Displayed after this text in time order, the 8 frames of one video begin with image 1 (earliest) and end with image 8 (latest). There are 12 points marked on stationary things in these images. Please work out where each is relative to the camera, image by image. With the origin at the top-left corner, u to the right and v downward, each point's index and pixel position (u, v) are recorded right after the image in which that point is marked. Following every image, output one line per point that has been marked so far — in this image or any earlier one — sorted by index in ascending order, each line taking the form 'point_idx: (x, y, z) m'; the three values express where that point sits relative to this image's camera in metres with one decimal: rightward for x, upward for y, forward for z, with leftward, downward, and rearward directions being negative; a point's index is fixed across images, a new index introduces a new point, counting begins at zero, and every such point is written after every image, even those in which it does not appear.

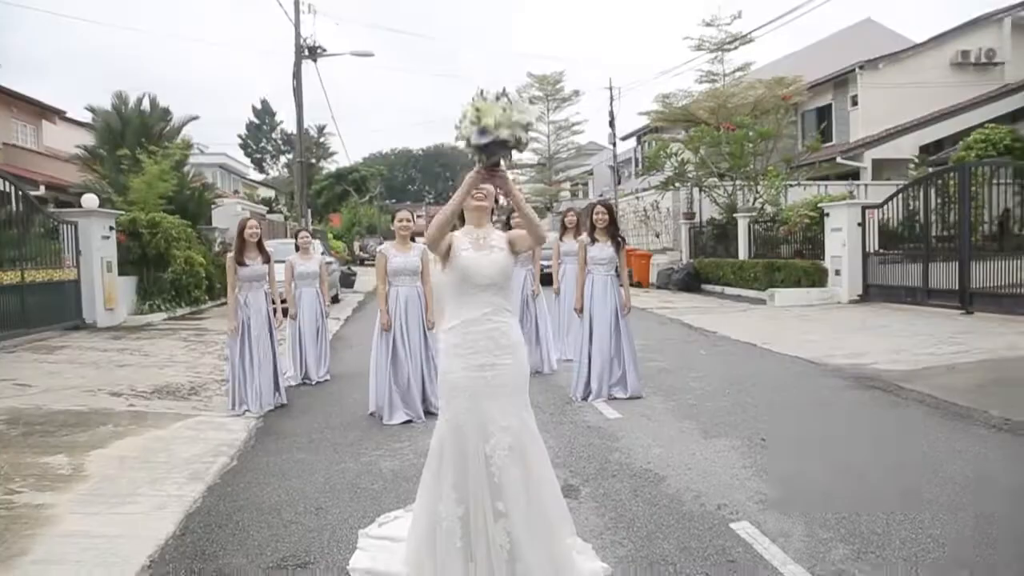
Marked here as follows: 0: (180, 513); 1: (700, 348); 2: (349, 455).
0: (-2.5, -1.7, +5.3) m
1: (+3.1, -1.0, +11.7) m
2: (-1.5, -1.5, +6.6) m
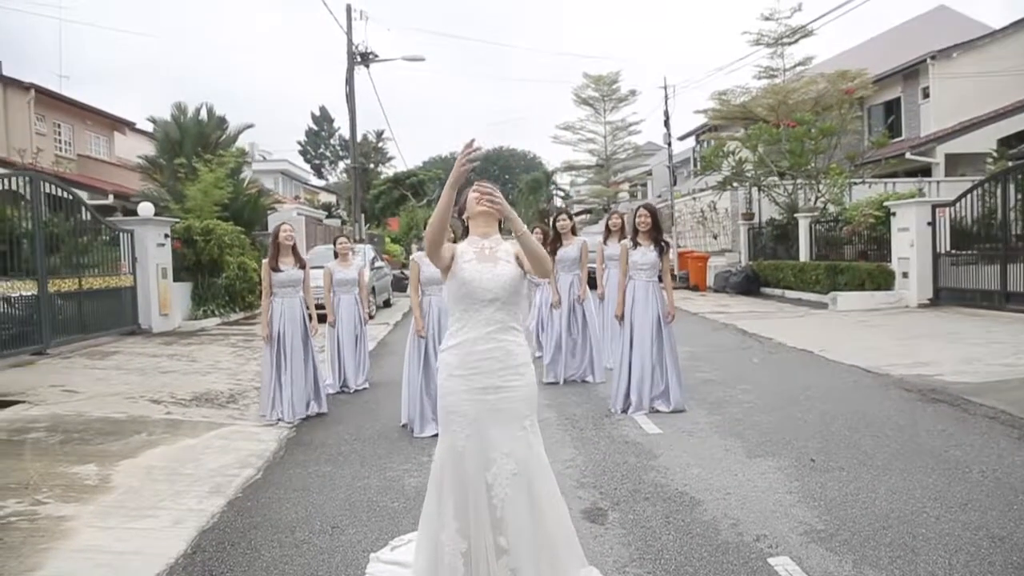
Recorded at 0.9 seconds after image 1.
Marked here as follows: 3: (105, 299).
0: (-2.3, -1.8, +5.2) m
1: (+3.7, -1.1, +11.1) m
2: (-1.2, -1.6, +6.4) m
3: (-8.3, -0.3, +14.6) m
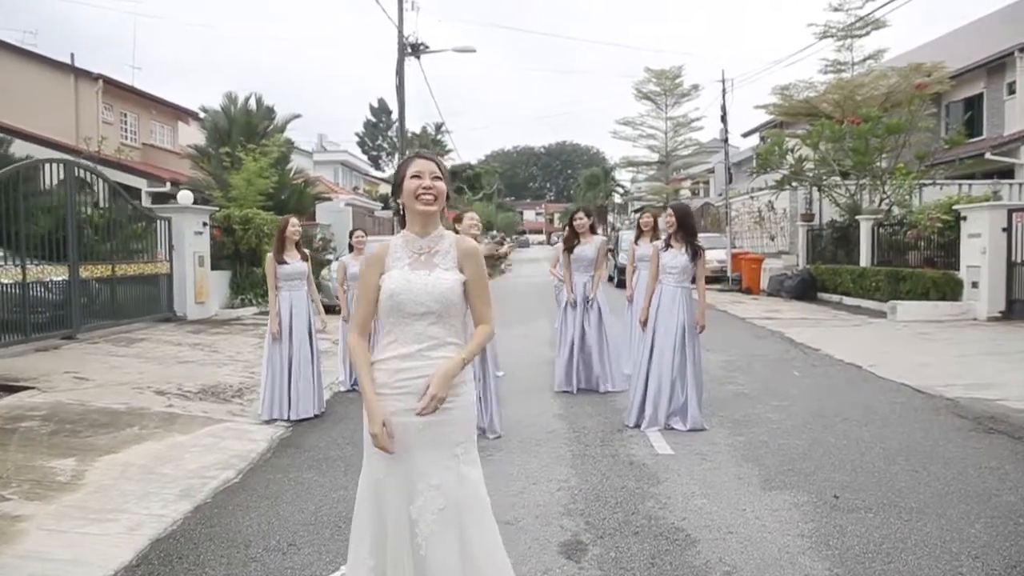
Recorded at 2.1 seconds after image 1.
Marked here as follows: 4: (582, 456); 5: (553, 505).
0: (-2.5, -1.7, +4.9) m
1: (+4.0, -1.2, +10.3) m
2: (-1.3, -1.6, +6.0) m
3: (-7.7, 0.0, +14.8) m
4: (+0.6, -1.5, +6.3) m
5: (+0.3, -1.6, +5.2) m
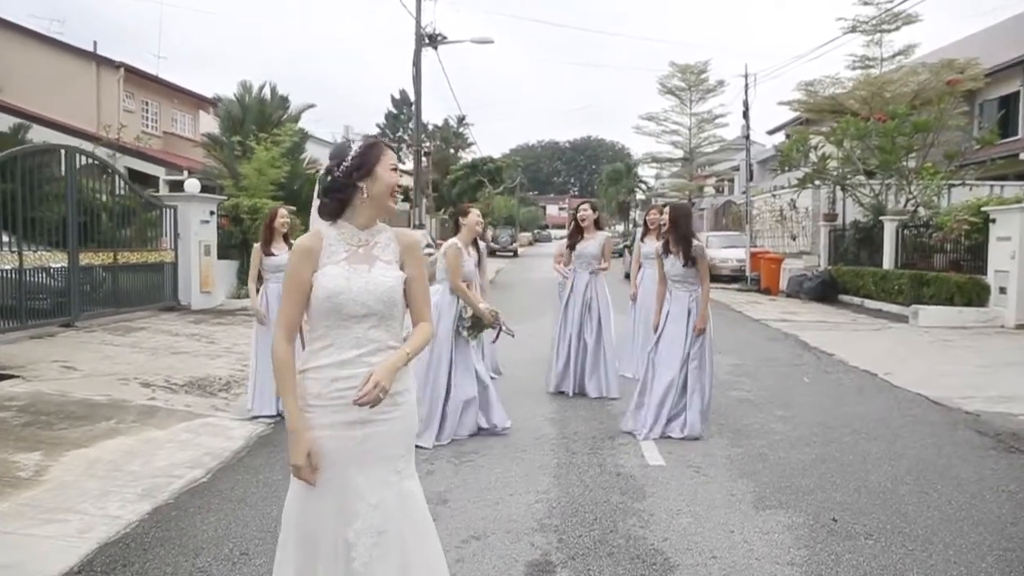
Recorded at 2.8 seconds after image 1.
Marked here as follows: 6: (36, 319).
0: (-2.7, -1.6, +4.7) m
1: (+4.0, -1.2, +9.8) m
2: (-1.5, -1.6, +5.7) m
3: (-7.5, +0.3, +14.6) m
4: (+0.5, -1.5, +6.0) m
5: (+0.1, -1.6, +4.9) m
6: (-7.8, -0.5, +11.8) m
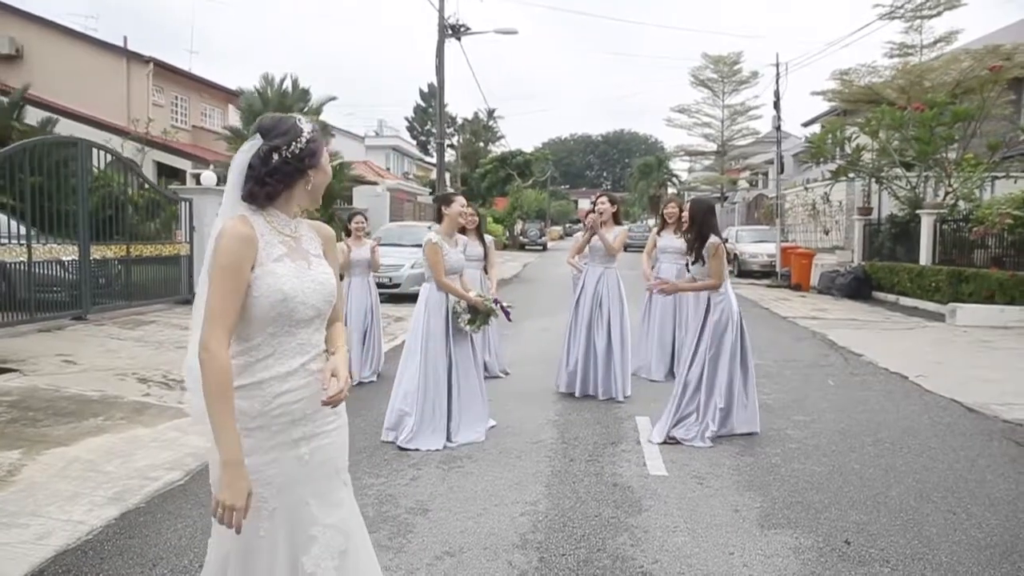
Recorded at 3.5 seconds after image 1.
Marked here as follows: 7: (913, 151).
0: (-2.8, -1.6, +4.4) m
1: (+4.1, -1.2, +9.3) m
2: (-1.5, -1.5, +5.4) m
3: (-7.2, +0.4, +14.6) m
4: (+0.4, -1.4, +5.6) m
5: (0.0, -1.5, +4.5) m
6: (-7.6, -0.4, +11.8) m
7: (+11.1, +3.8, +20.0) m
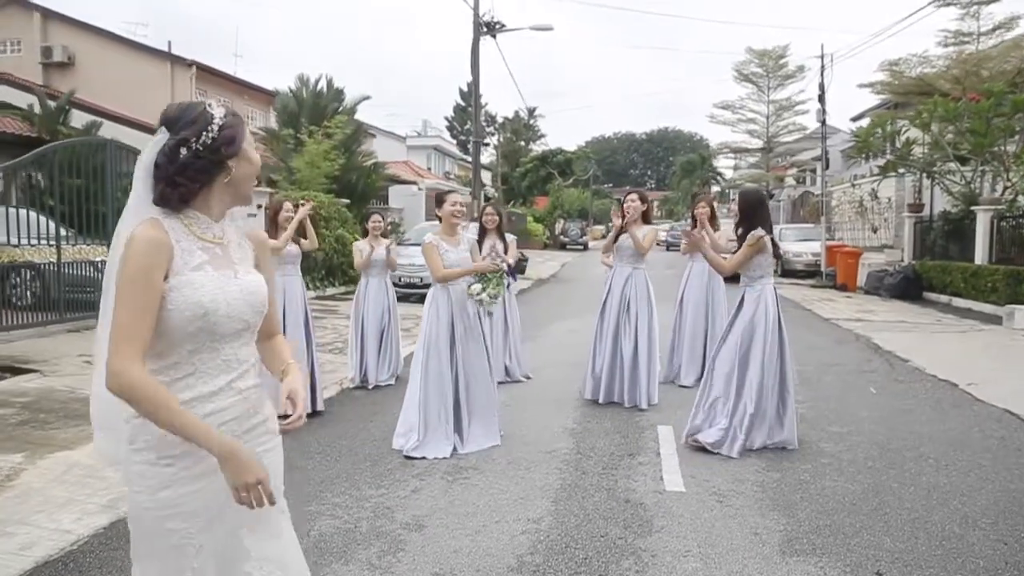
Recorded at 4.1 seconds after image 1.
0: (-2.8, -1.6, +4.3) m
1: (+4.4, -1.2, +8.7) m
2: (-1.5, -1.5, +5.2) m
3: (-6.6, +0.4, +14.7) m
4: (+0.4, -1.5, +5.2) m
5: (0.0, -1.5, +4.2) m
6: (-7.2, -0.4, +11.9) m
7: (+12.0, +3.8, +19.0) m
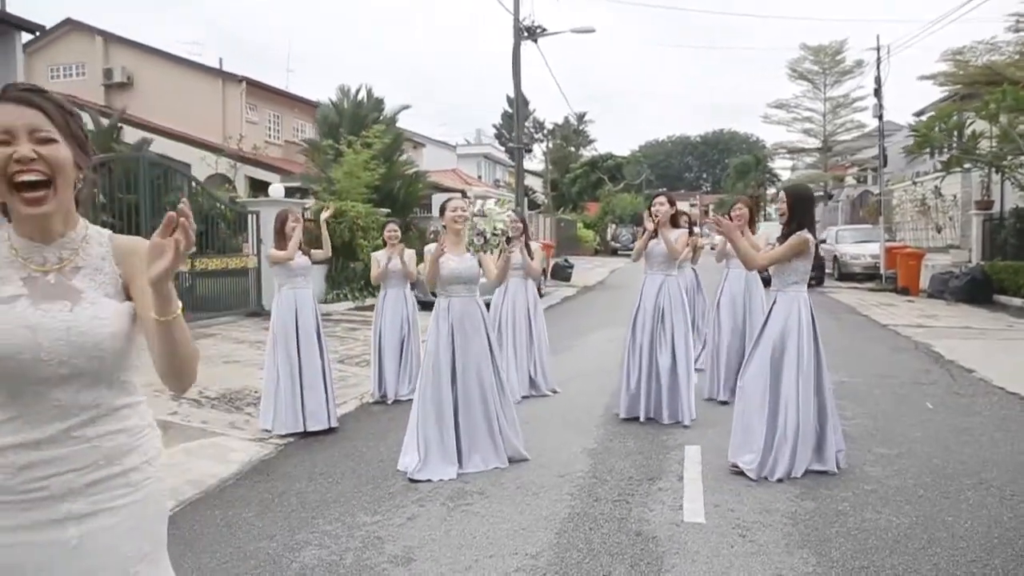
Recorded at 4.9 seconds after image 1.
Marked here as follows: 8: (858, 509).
0: (-2.9, -1.7, +4.1) m
1: (+4.6, -1.2, +8.0) m
2: (-1.5, -1.6, +4.9) m
3: (-5.9, +0.2, +14.8) m
4: (+0.4, -1.5, +4.8) m
5: (-0.1, -1.6, +3.8) m
6: (-6.6, -0.6, +12.0) m
7: (+13.0, +3.8, +17.7) m
8: (+2.3, -1.5, +4.8) m
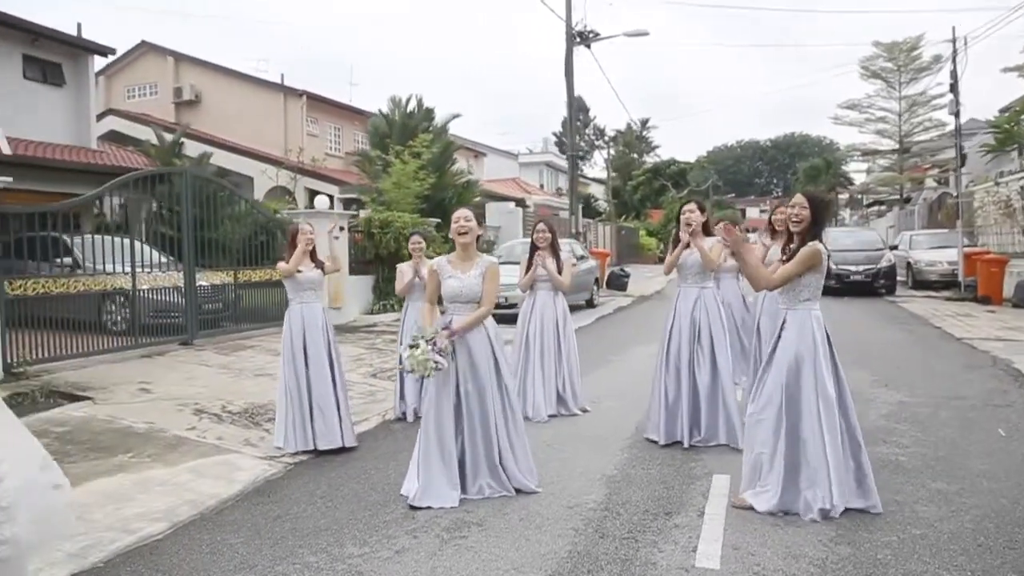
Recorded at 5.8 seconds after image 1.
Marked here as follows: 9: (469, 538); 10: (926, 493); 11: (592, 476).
0: (-3.0, -1.8, +3.9) m
1: (+4.9, -1.3, +7.1) m
2: (-1.5, -1.7, +4.6) m
3: (-5.0, -0.1, +14.9) m
4: (+0.4, -1.6, +4.3) m
5: (-0.2, -1.7, +3.4) m
6: (-6.0, -0.8, +12.2) m
7: (+14.1, +3.6, +16.1) m
8: (+2.3, -1.5, +4.2) m
9: (-0.3, -1.6, +4.8) m
10: (+3.0, -1.5, +5.2) m
11: (+0.7, -1.5, +5.9) m
